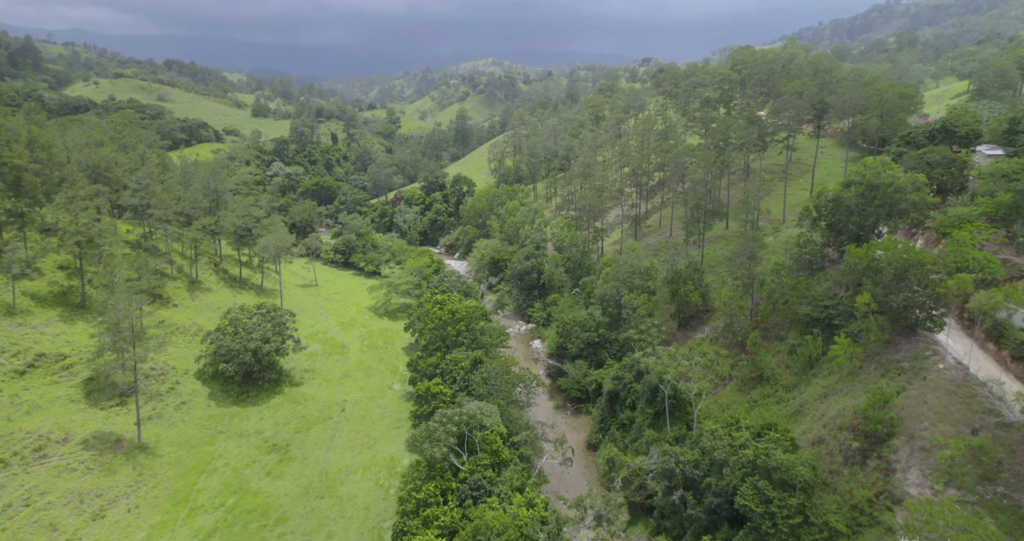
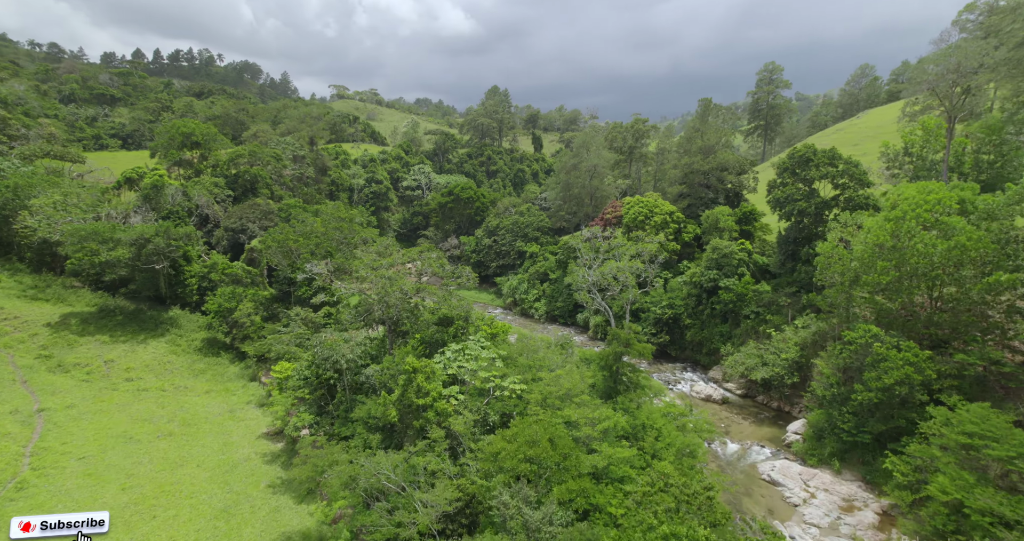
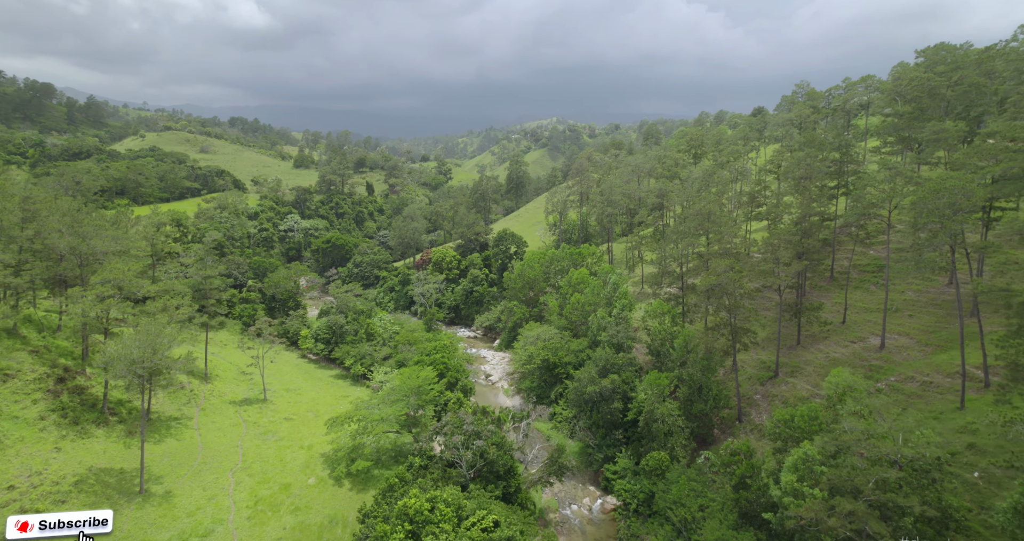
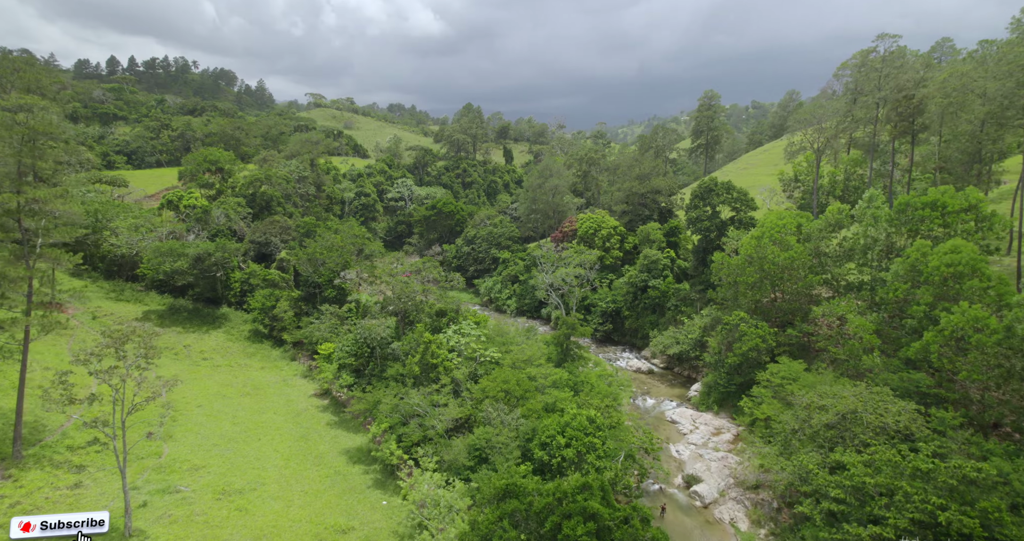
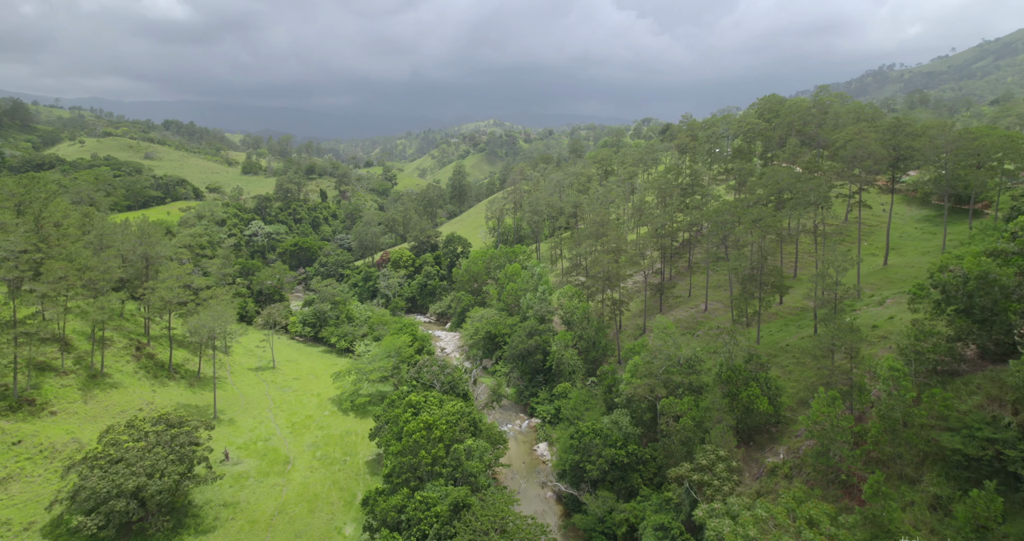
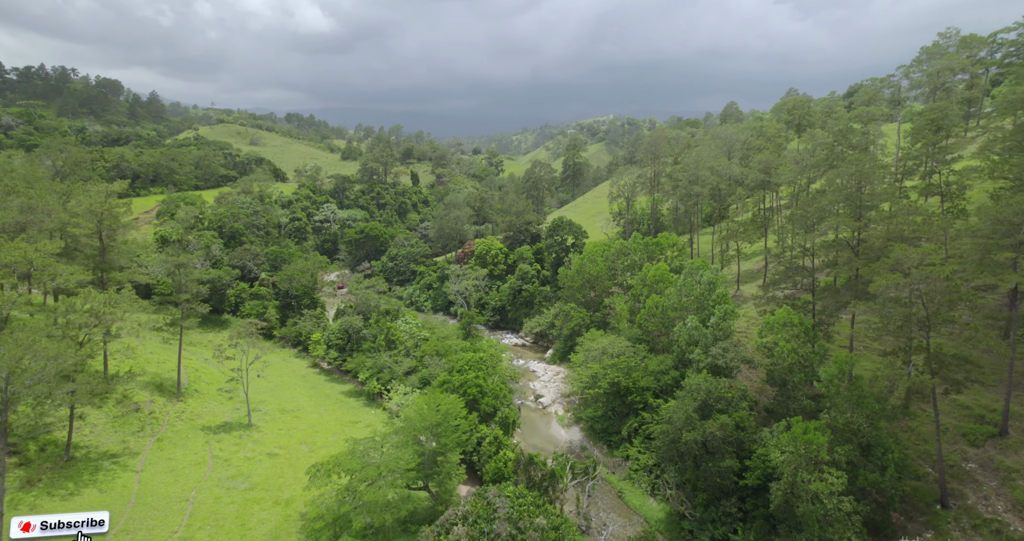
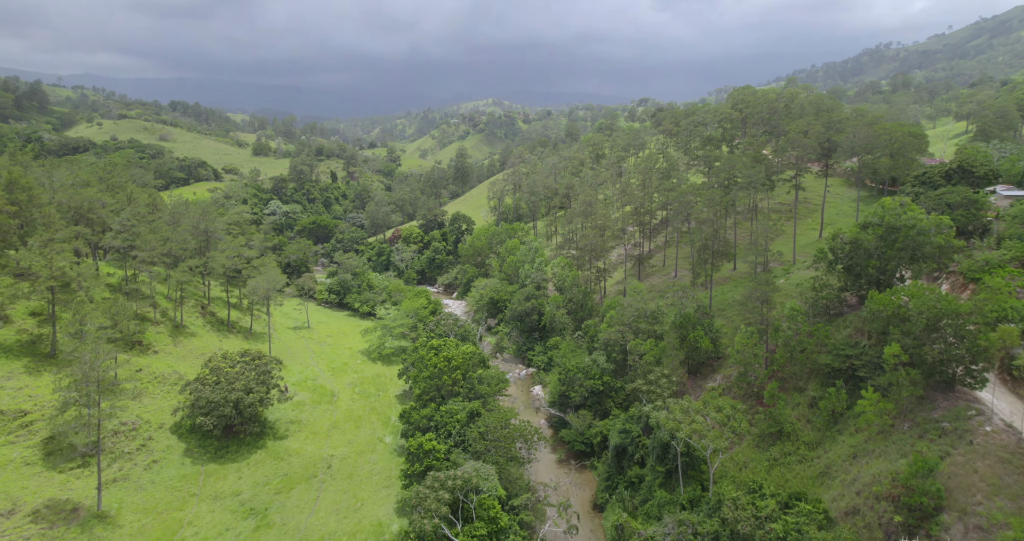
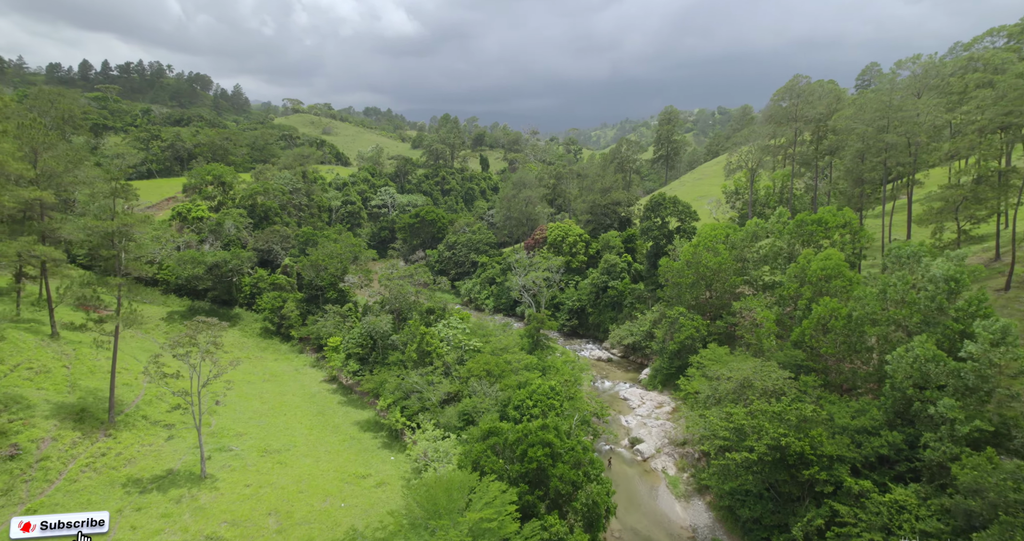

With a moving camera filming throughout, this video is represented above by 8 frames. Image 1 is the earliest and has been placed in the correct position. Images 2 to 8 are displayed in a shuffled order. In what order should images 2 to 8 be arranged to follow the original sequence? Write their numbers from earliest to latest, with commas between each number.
7, 5, 3, 6, 8, 4, 2
